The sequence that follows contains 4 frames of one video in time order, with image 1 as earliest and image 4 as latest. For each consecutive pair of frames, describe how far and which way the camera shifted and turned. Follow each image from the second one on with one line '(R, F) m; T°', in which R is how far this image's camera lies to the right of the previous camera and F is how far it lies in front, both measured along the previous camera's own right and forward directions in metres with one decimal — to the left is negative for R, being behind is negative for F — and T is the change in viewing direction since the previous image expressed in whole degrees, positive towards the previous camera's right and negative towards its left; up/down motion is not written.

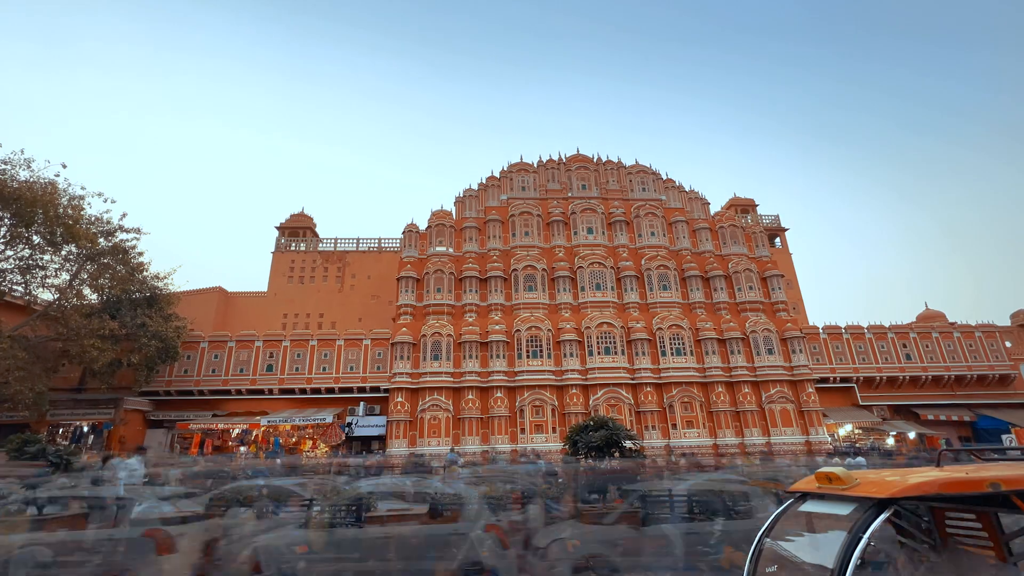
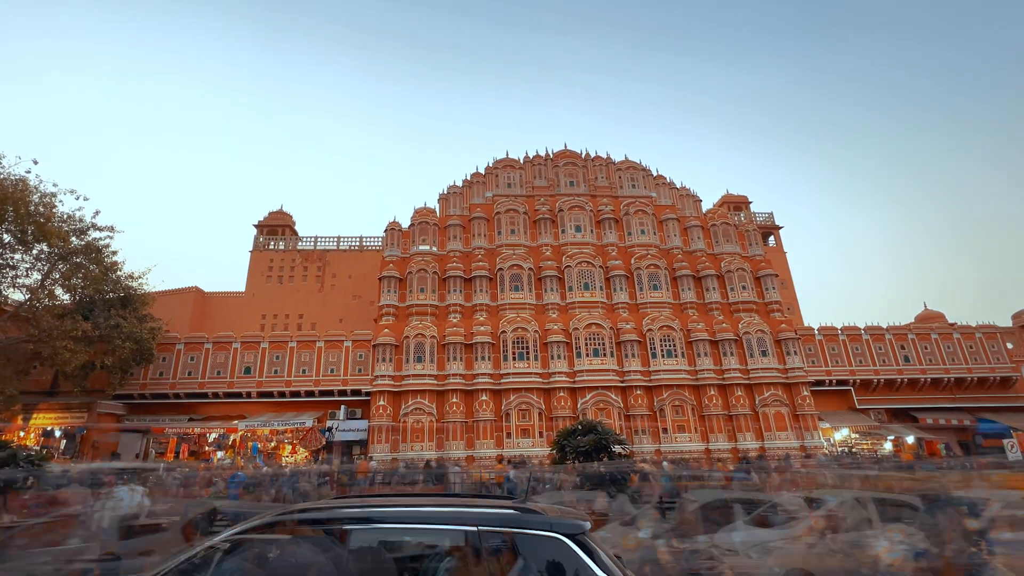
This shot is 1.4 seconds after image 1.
(+0.7, +0.8) m; 0°
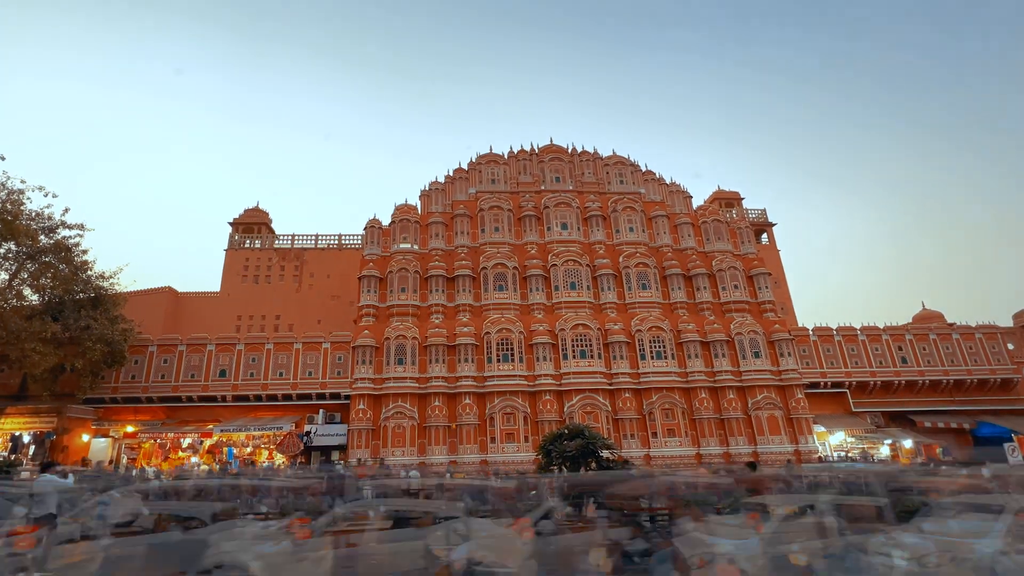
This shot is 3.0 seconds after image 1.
(+0.7, +0.9) m; 0°
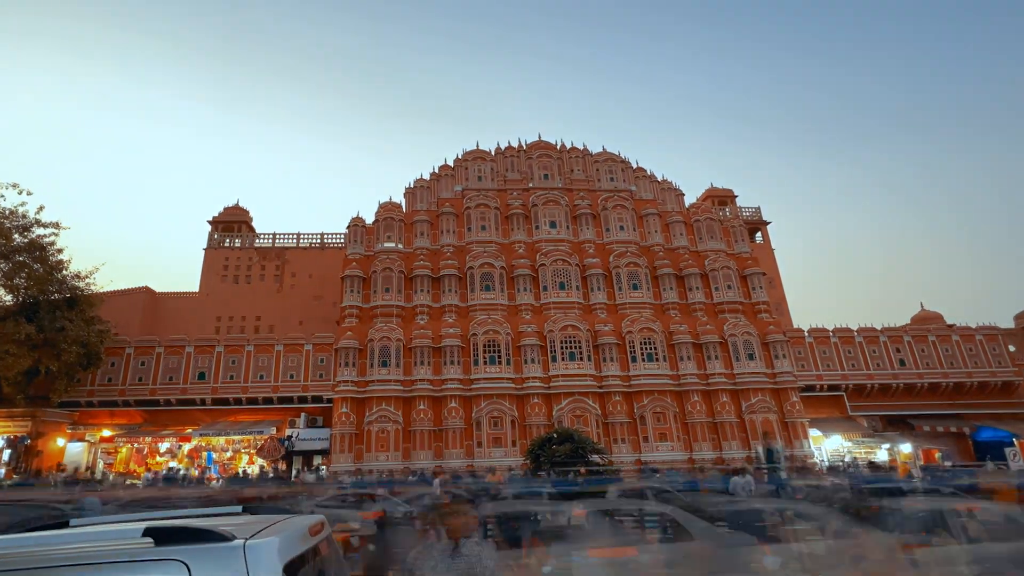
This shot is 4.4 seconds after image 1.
(+0.6, +0.7) m; 0°
